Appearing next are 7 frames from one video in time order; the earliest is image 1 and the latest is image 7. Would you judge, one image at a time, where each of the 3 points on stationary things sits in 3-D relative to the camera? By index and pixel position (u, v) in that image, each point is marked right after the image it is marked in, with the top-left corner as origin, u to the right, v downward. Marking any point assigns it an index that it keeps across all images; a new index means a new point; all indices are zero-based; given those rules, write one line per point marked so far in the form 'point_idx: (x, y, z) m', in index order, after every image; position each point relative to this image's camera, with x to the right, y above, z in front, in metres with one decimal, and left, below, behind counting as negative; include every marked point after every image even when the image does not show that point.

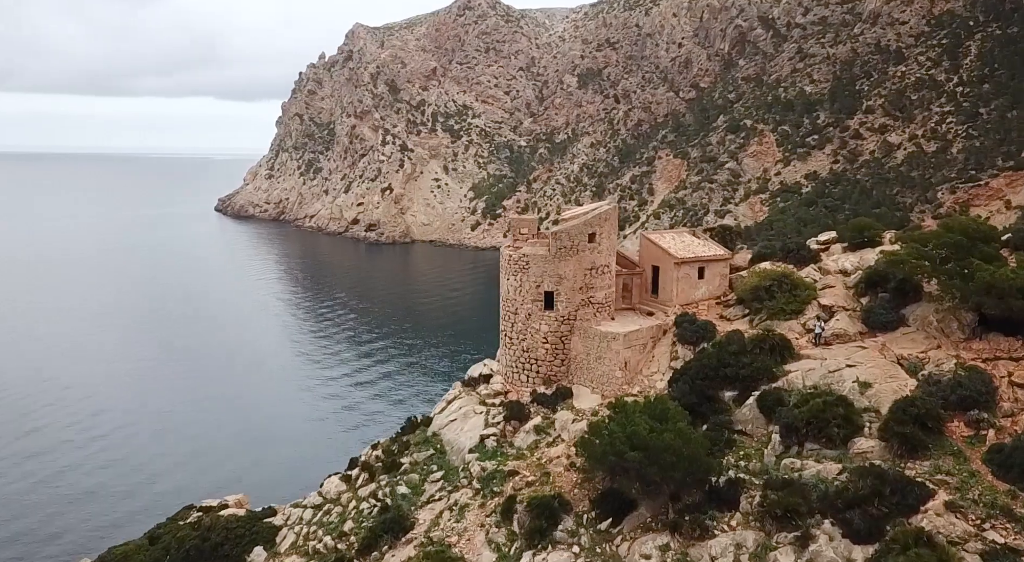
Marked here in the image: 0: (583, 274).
0: (+1.7, +0.1, +19.9) m
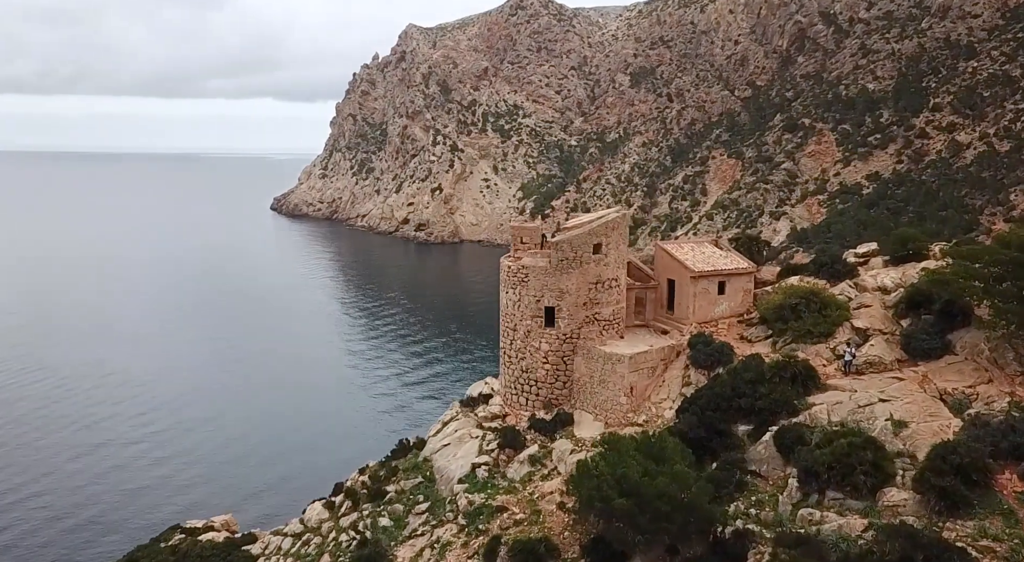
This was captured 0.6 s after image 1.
0: (+1.6, -0.2, +18.0) m
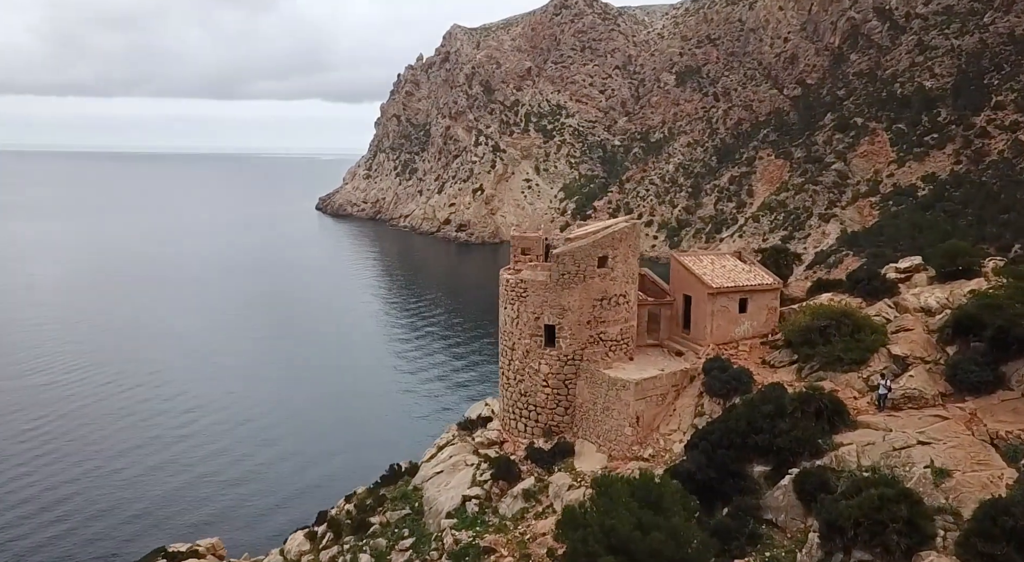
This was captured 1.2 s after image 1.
0: (+1.6, -0.5, +16.3) m
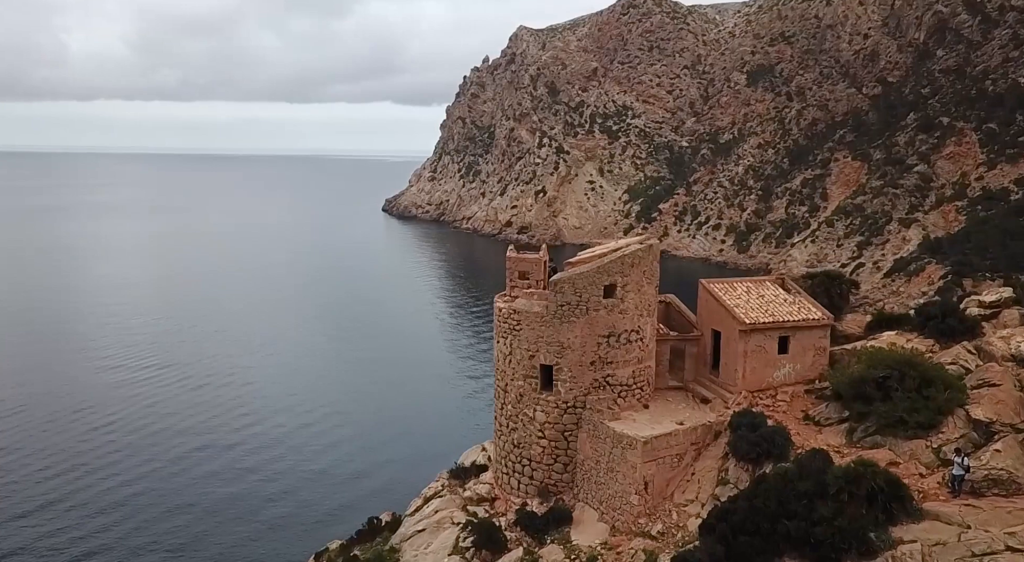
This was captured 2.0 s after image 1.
0: (+1.4, -1.0, +13.5) m
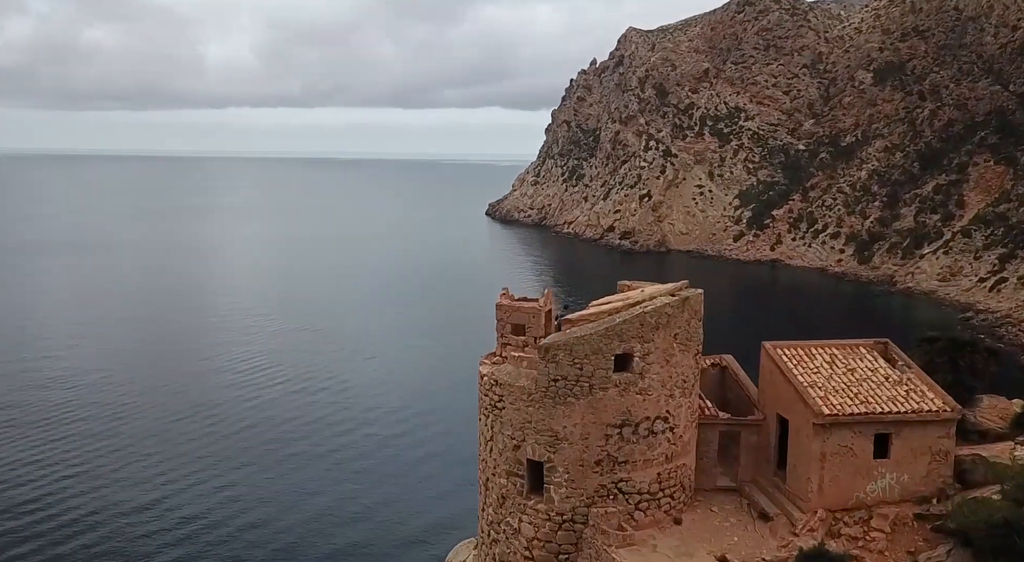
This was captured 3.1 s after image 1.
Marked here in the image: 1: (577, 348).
0: (+1.0, -1.8, +9.6) m
1: (+0.7, -0.8, +9.4) m
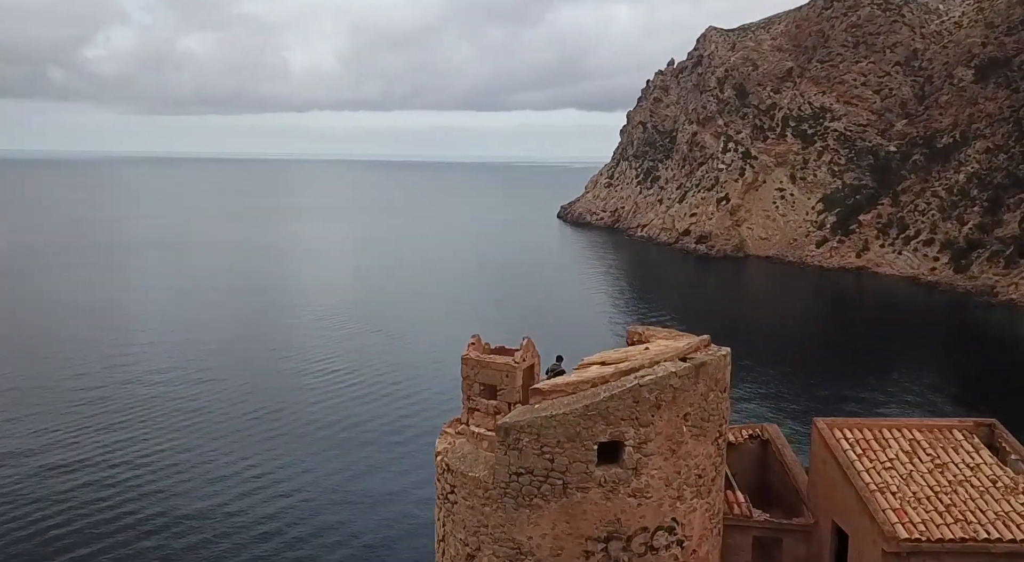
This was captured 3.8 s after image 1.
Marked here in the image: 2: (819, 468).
0: (+0.6, -2.3, +6.9) m
1: (+0.3, -1.2, +6.8) m
2: (+2.9, -1.7, +7.9) m
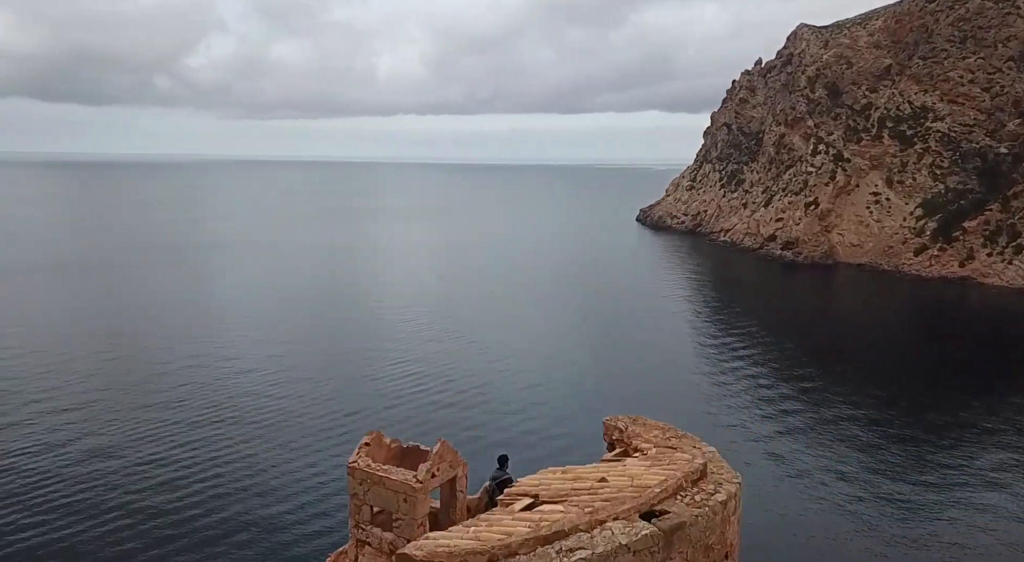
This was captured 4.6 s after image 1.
0: (-0.2, -2.8, +4.2) m
1: (-0.5, -1.8, +4.1) m
2: (+2.1, -2.2, +4.8) m
